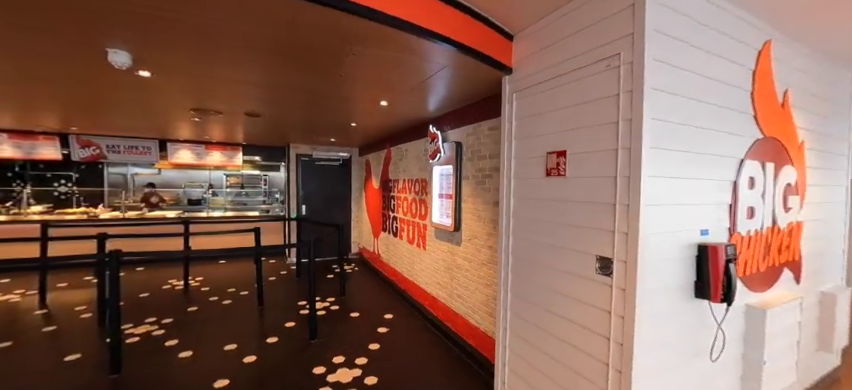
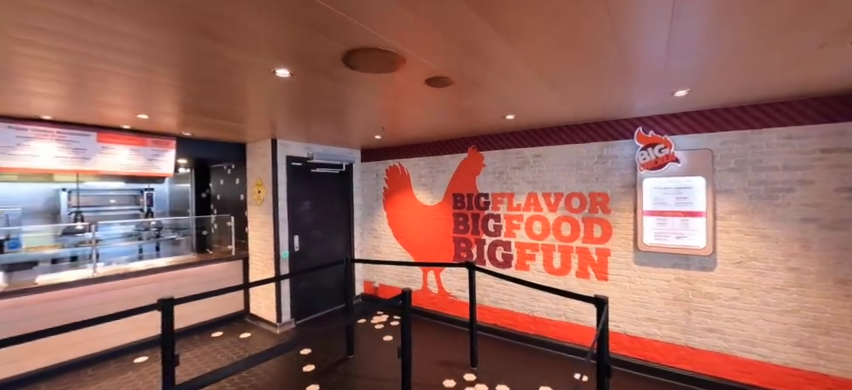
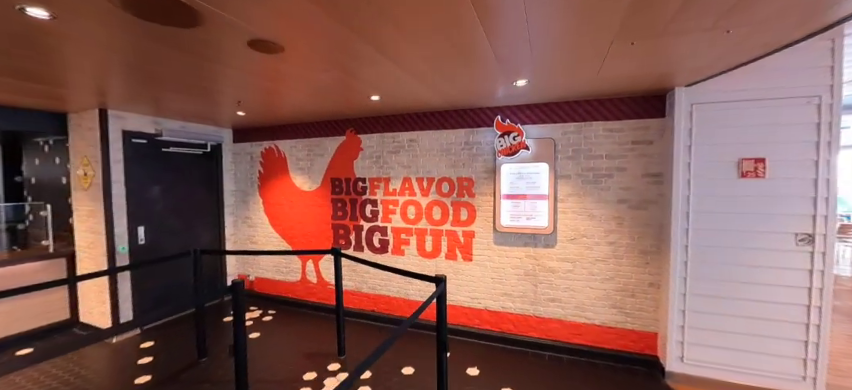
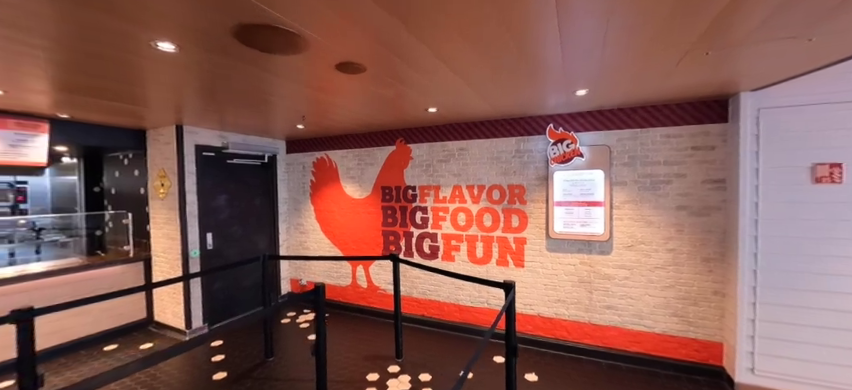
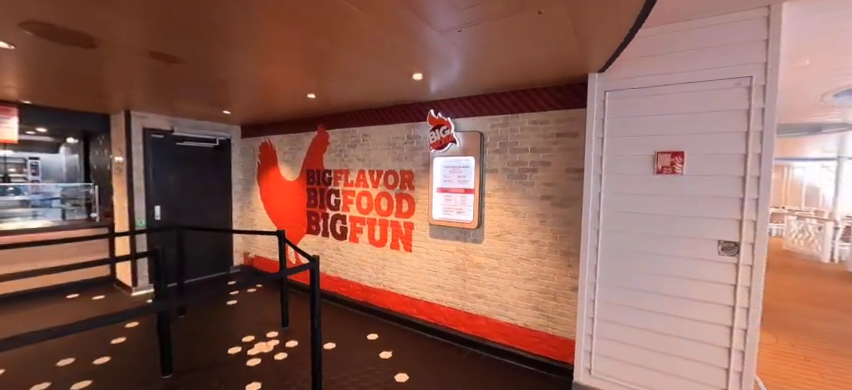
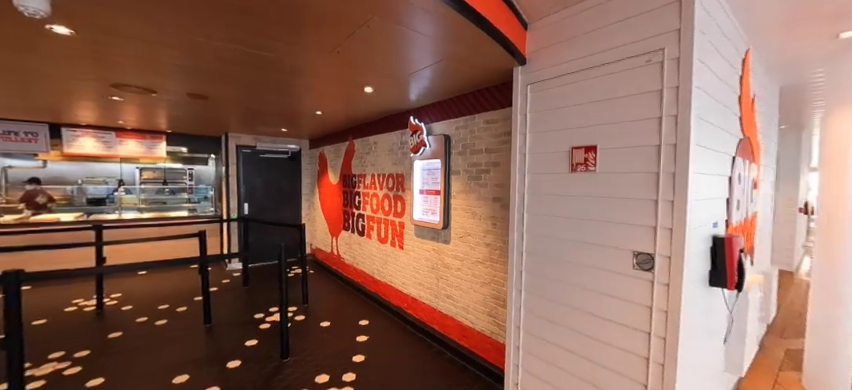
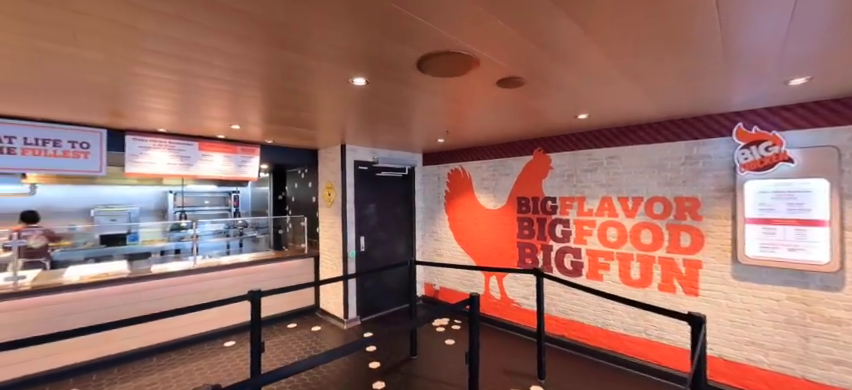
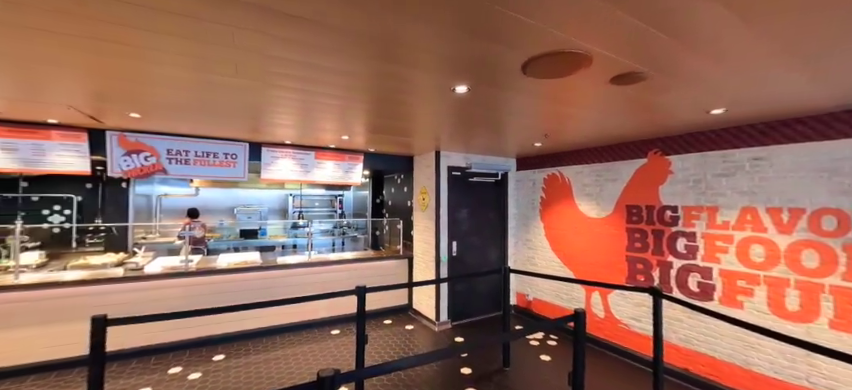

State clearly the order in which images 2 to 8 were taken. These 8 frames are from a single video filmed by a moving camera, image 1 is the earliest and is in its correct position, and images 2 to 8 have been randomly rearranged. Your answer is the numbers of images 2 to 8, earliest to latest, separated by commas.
6, 5, 3, 4, 2, 7, 8
